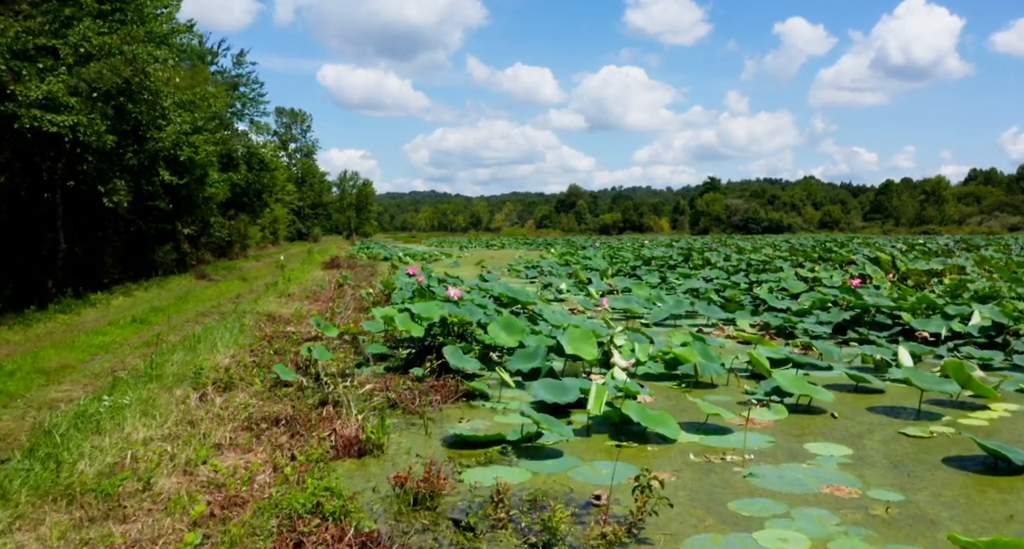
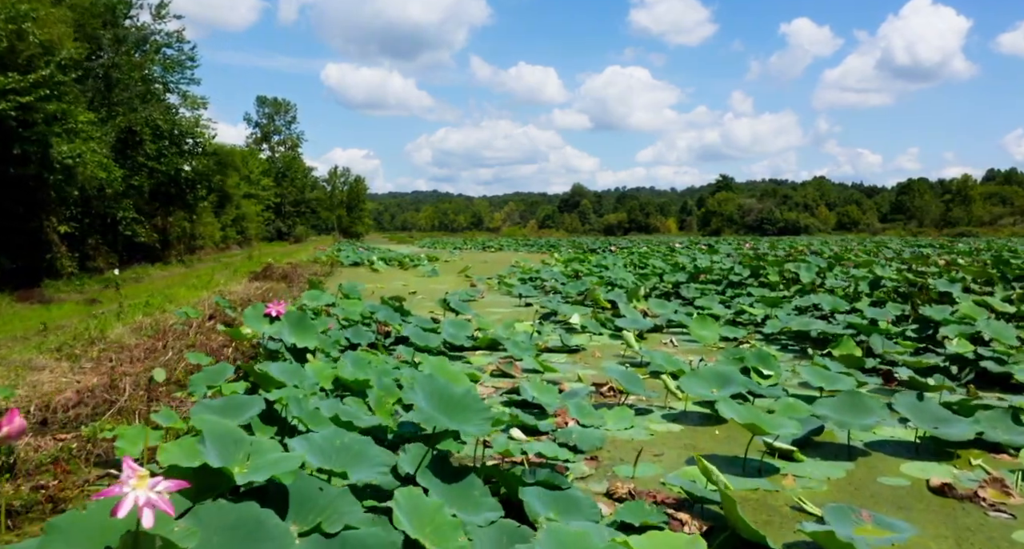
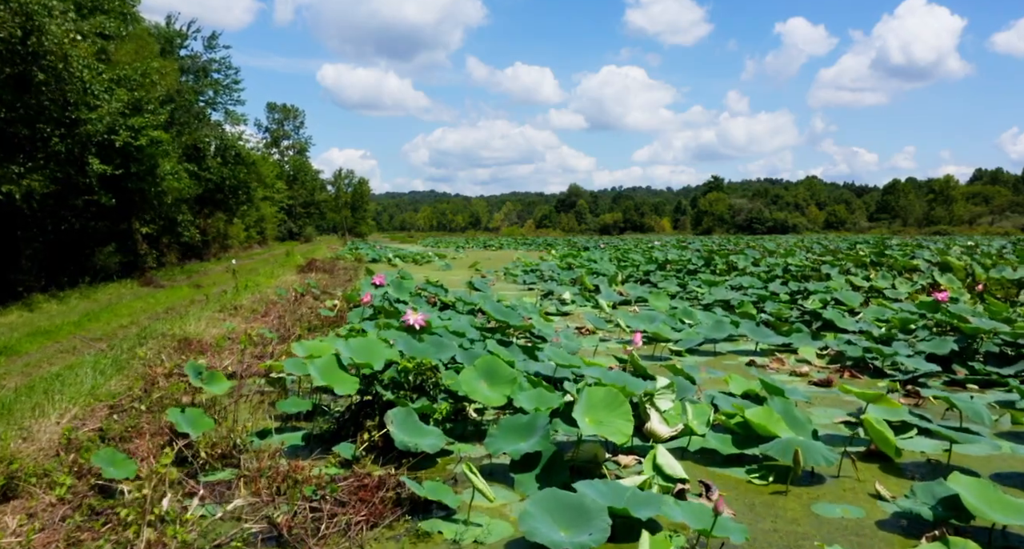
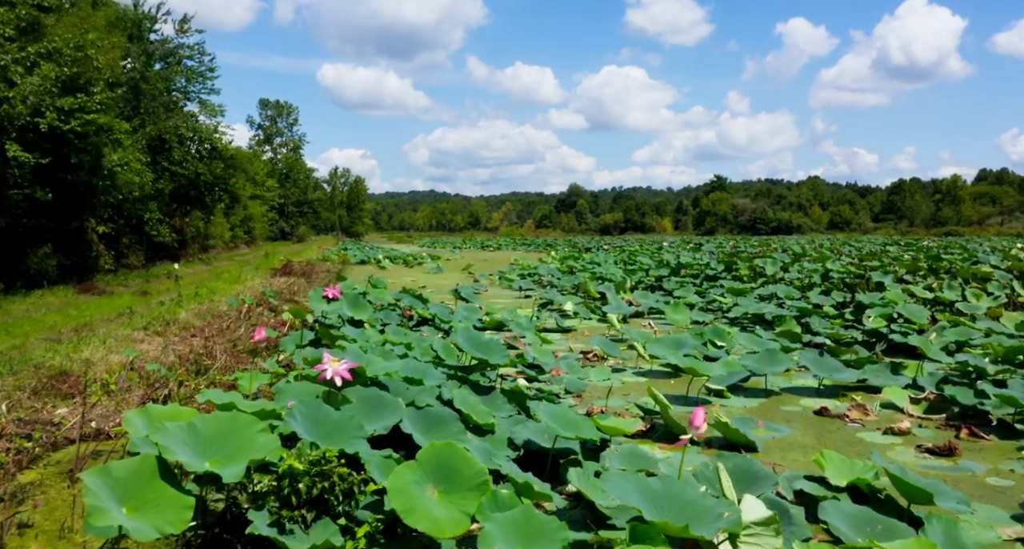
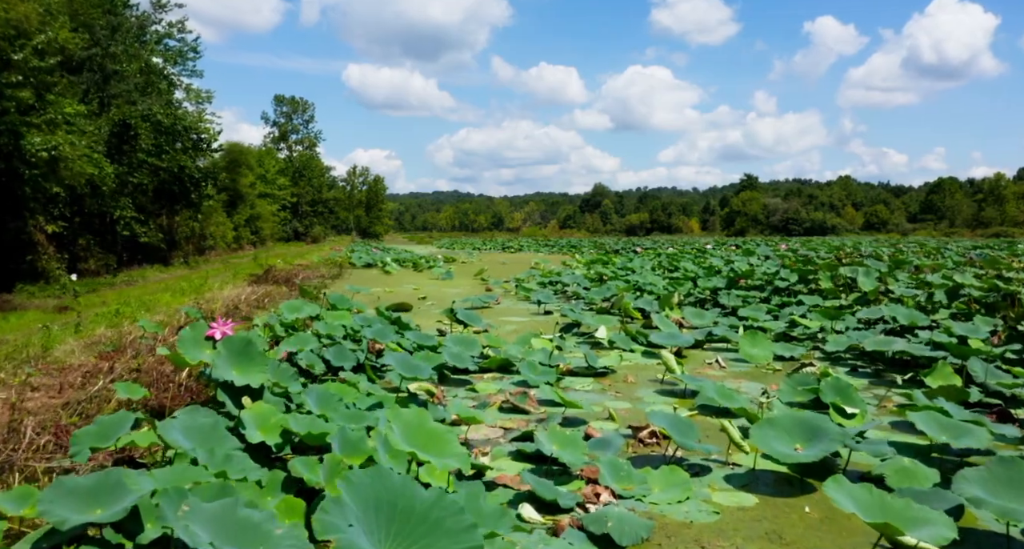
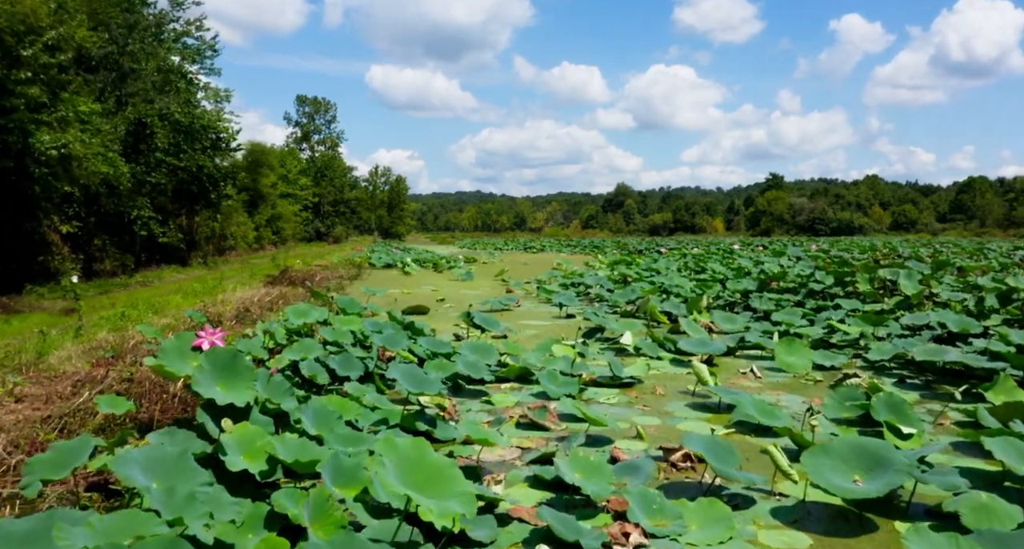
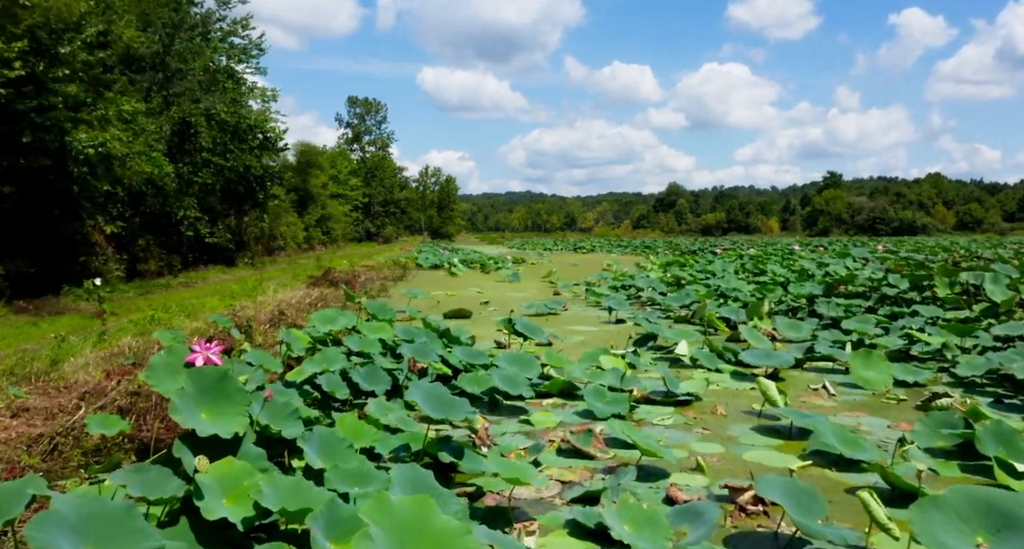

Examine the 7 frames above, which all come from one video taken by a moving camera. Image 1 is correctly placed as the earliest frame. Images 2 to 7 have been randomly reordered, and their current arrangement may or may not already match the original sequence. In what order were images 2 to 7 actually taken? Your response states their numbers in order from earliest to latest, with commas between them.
3, 4, 2, 5, 6, 7
